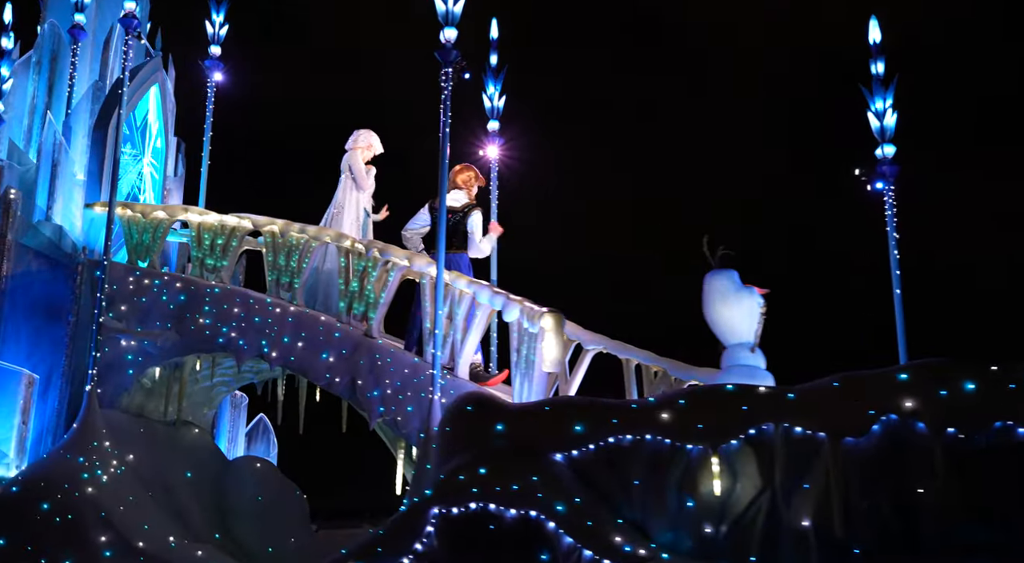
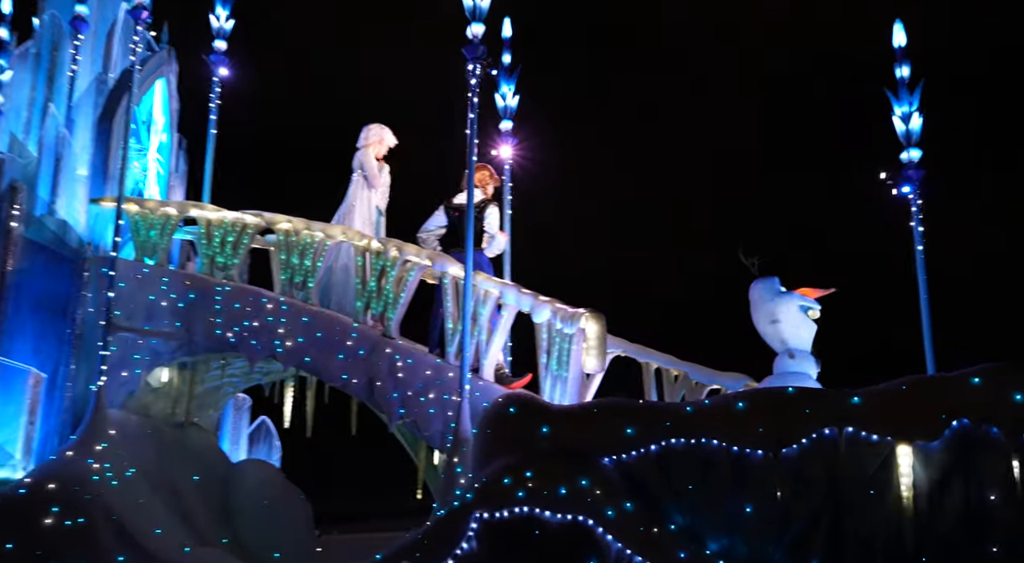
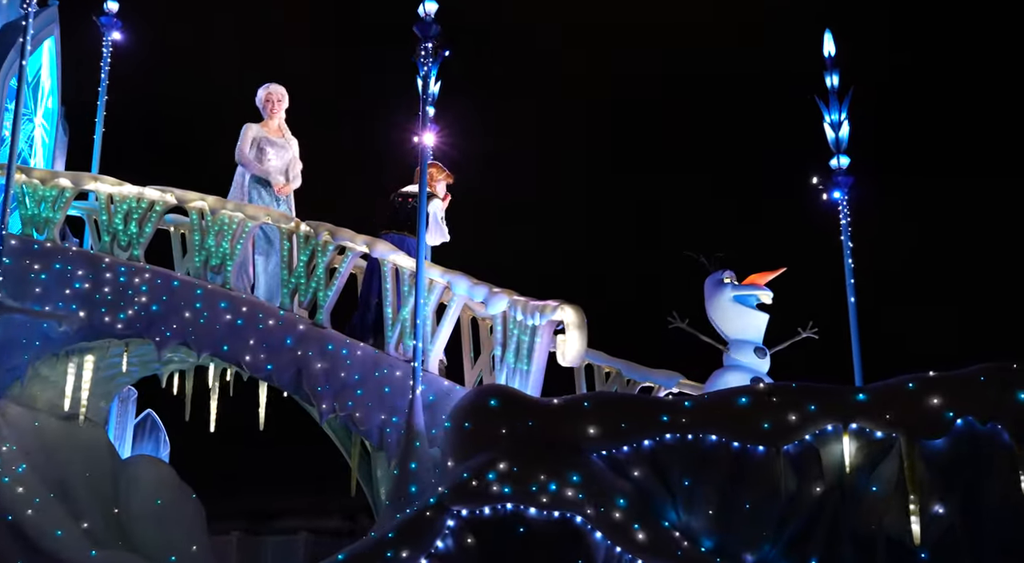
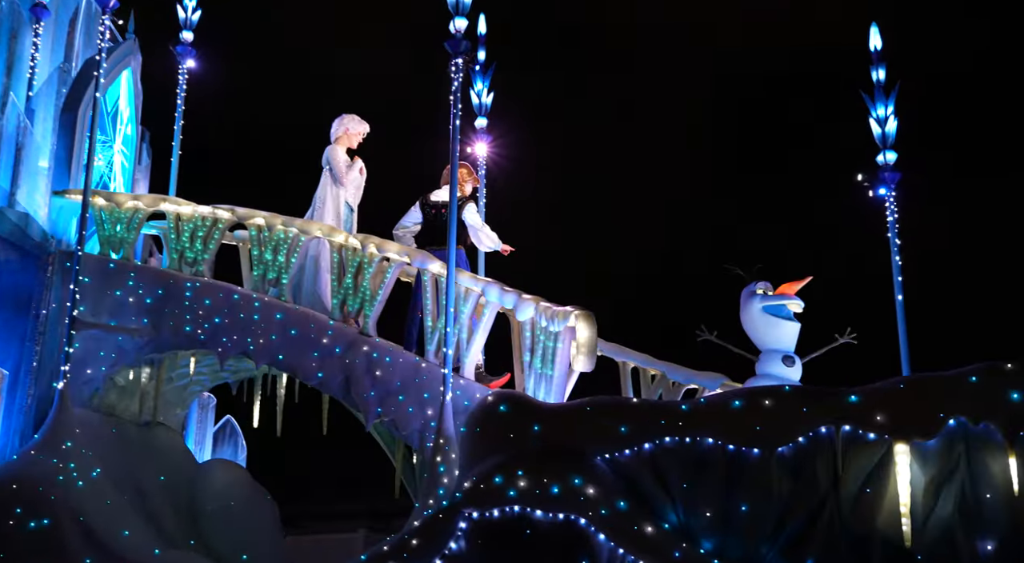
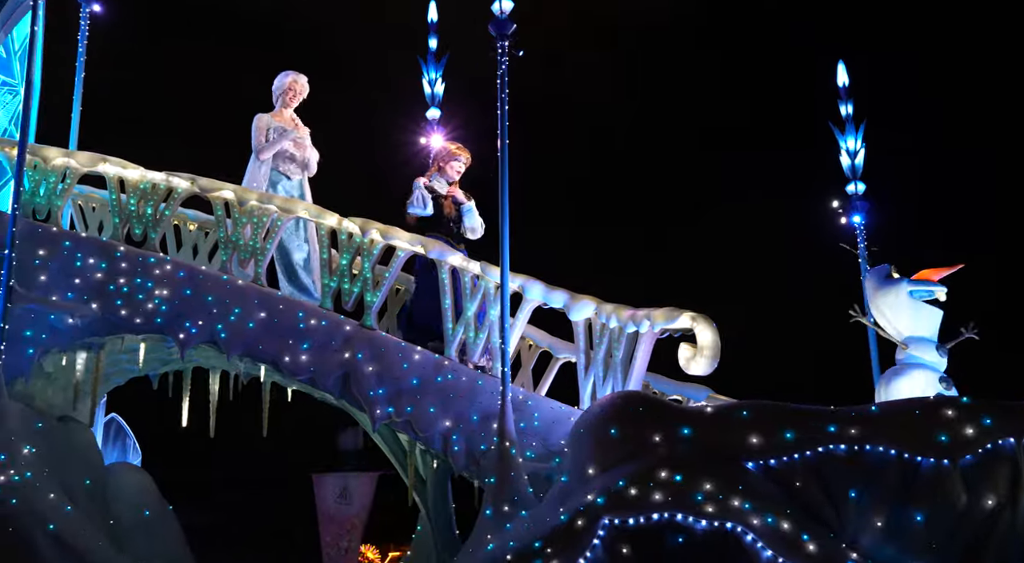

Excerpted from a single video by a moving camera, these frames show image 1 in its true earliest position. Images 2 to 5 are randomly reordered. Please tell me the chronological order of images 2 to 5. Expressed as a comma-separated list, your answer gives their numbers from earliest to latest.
2, 4, 3, 5
